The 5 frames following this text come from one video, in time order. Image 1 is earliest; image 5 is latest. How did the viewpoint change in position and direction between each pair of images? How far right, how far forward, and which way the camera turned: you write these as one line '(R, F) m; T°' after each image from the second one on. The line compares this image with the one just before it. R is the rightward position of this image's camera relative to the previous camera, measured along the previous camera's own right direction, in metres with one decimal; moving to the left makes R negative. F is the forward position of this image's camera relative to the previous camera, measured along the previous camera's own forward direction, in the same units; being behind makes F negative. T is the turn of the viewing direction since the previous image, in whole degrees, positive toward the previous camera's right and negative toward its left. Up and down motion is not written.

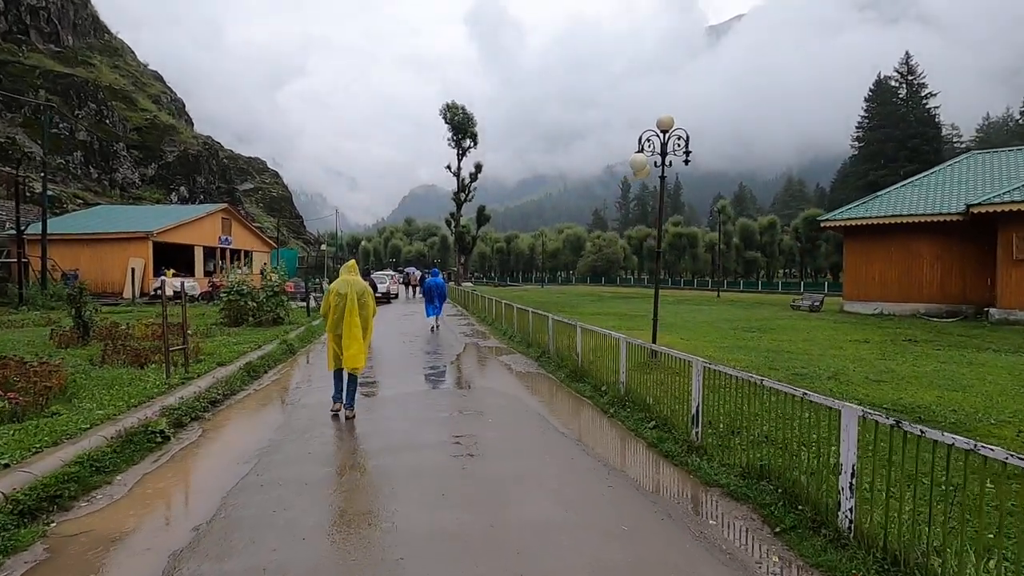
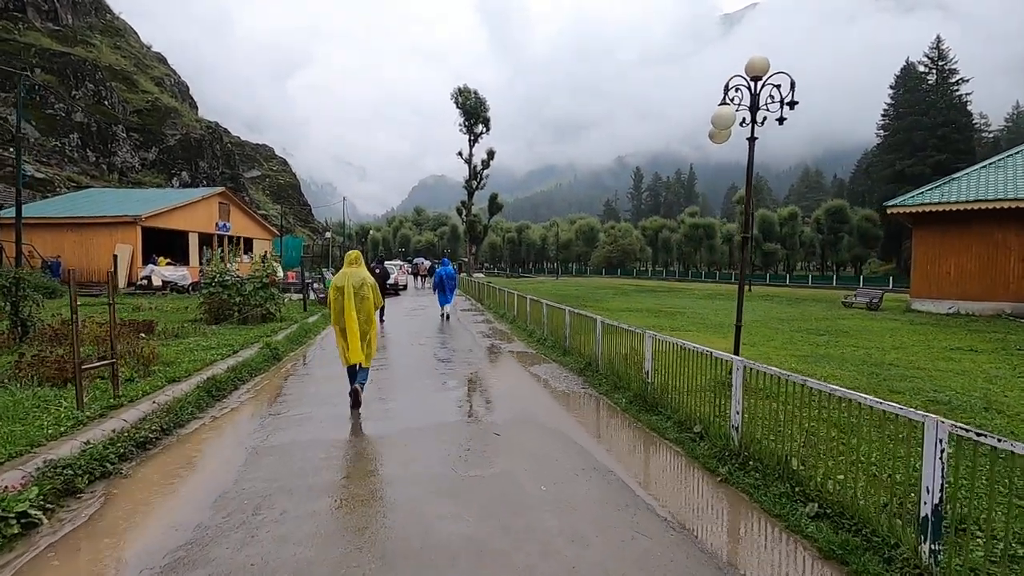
(-0.5, +2.3) m; -1°
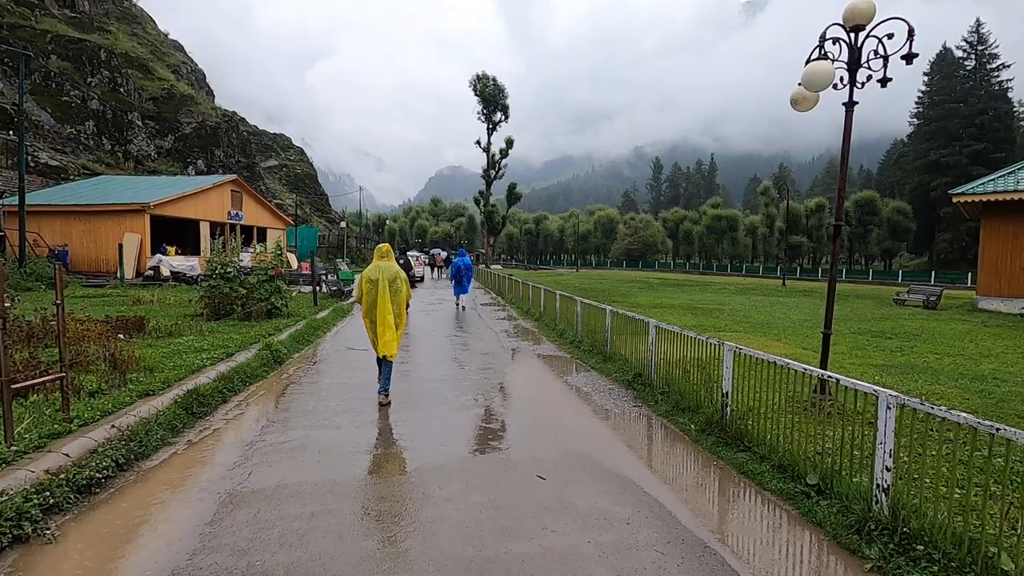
(-0.3, +1.3) m; -2°
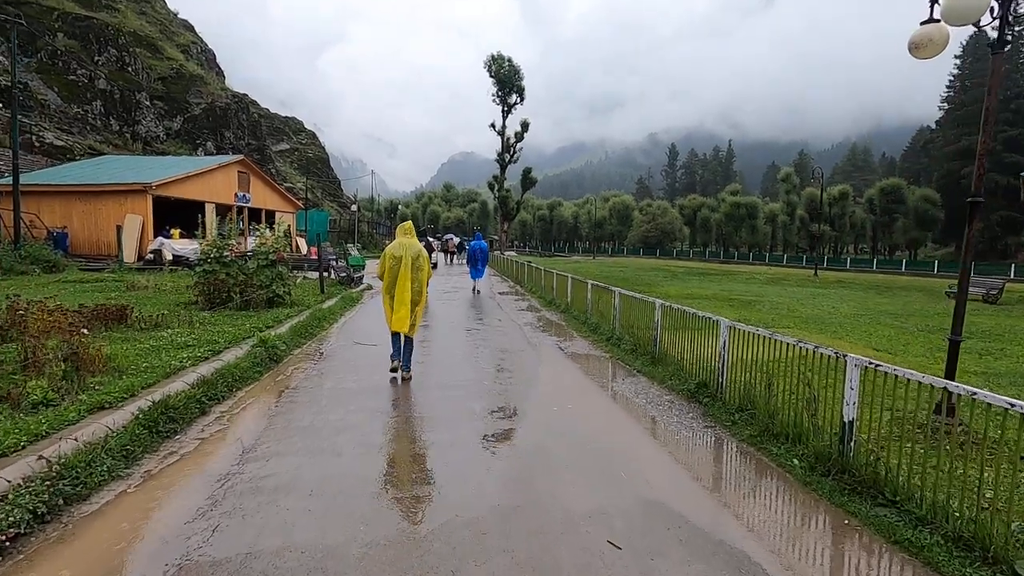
(-0.3, +1.3) m; -1°
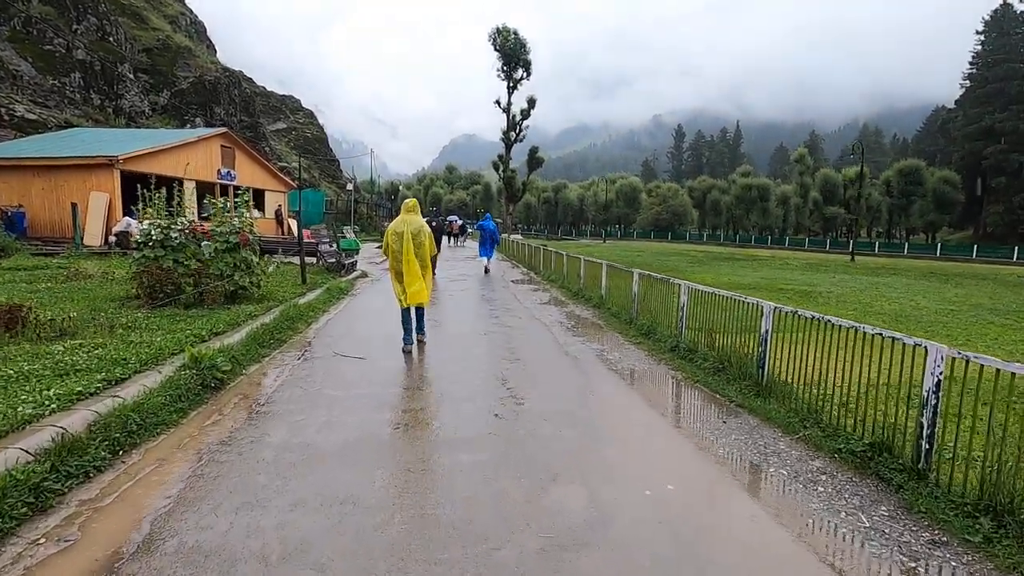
(-0.4, +2.4) m; 0°
